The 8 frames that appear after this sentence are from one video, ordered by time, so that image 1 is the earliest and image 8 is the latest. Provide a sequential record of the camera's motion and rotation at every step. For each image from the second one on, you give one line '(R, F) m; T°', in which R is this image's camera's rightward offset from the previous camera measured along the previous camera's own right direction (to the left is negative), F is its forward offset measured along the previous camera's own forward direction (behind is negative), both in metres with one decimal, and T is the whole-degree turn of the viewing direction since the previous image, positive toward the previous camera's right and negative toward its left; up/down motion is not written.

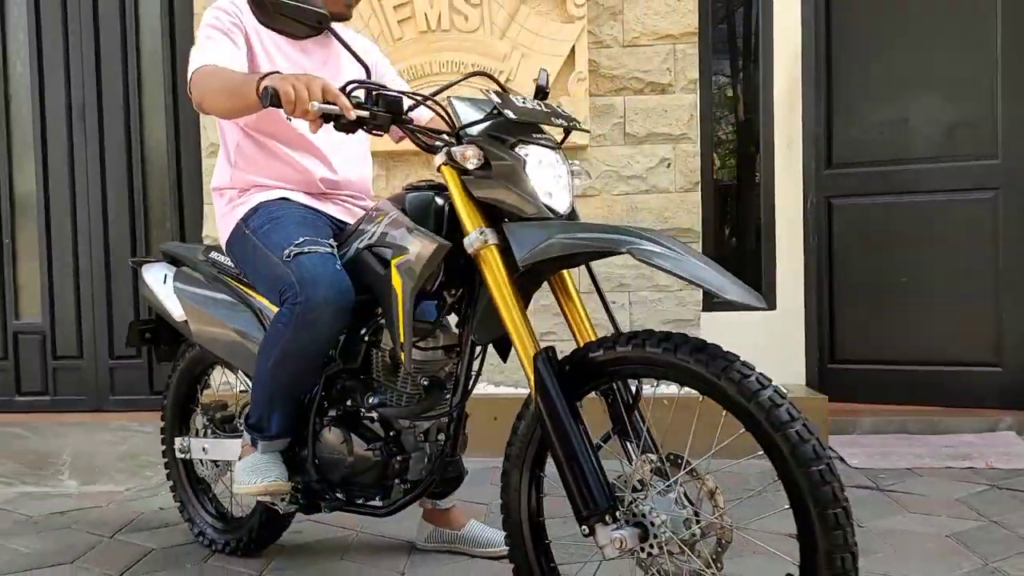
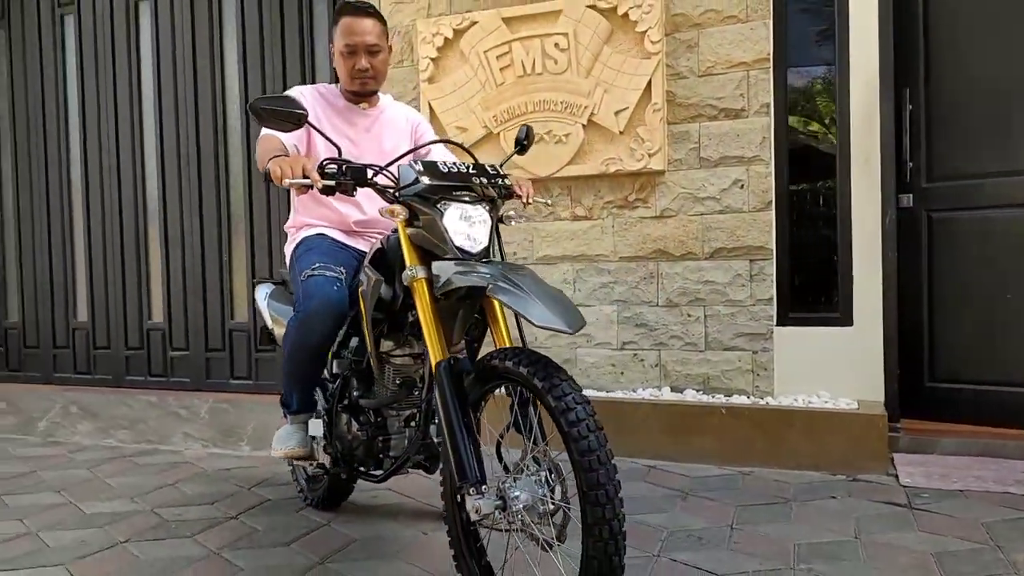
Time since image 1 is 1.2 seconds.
(+0.8, -0.3) m; -18°
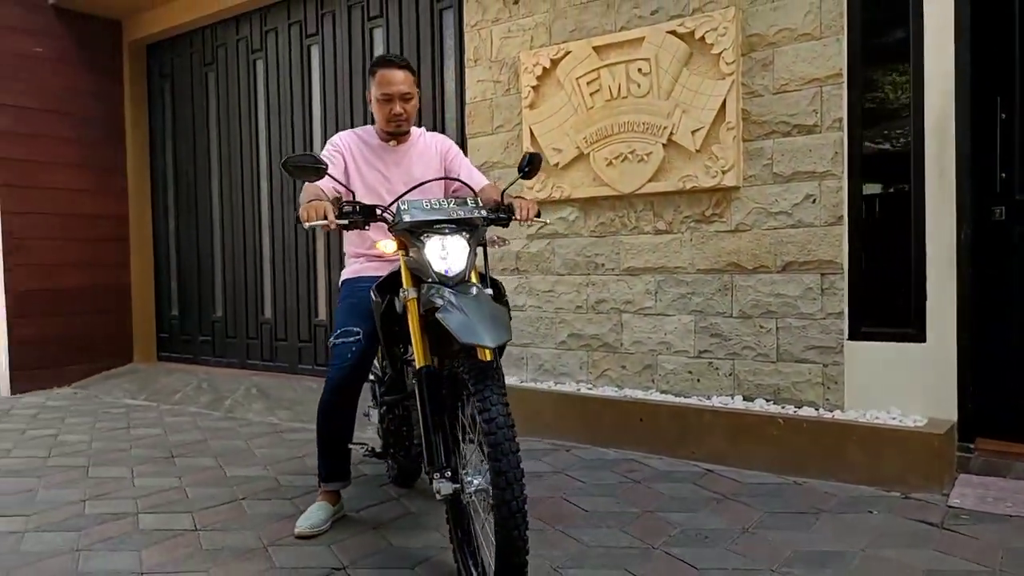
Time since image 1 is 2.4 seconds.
(+0.7, -0.3) m; -15°
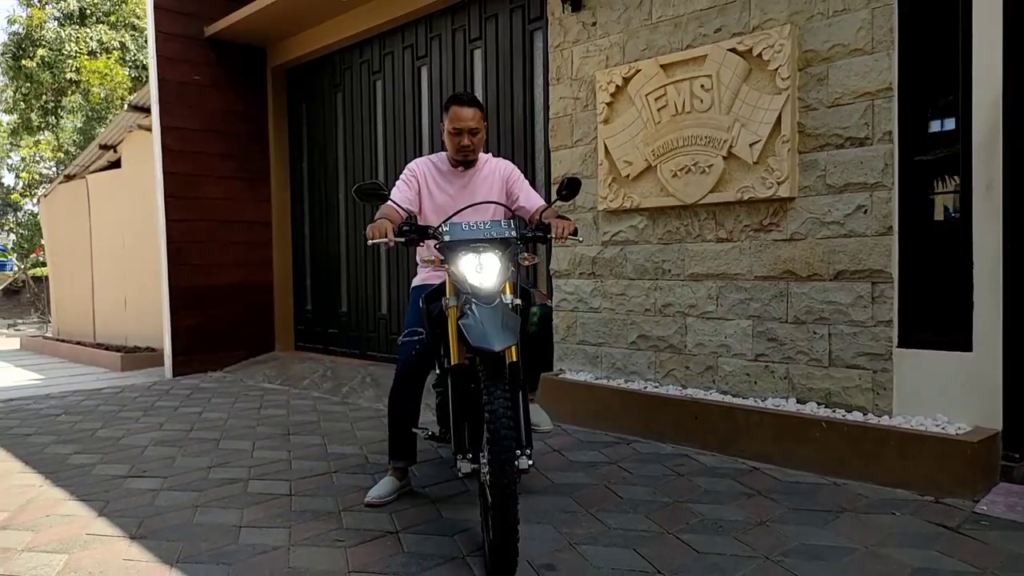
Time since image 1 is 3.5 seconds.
(+0.5, -0.4) m; -10°
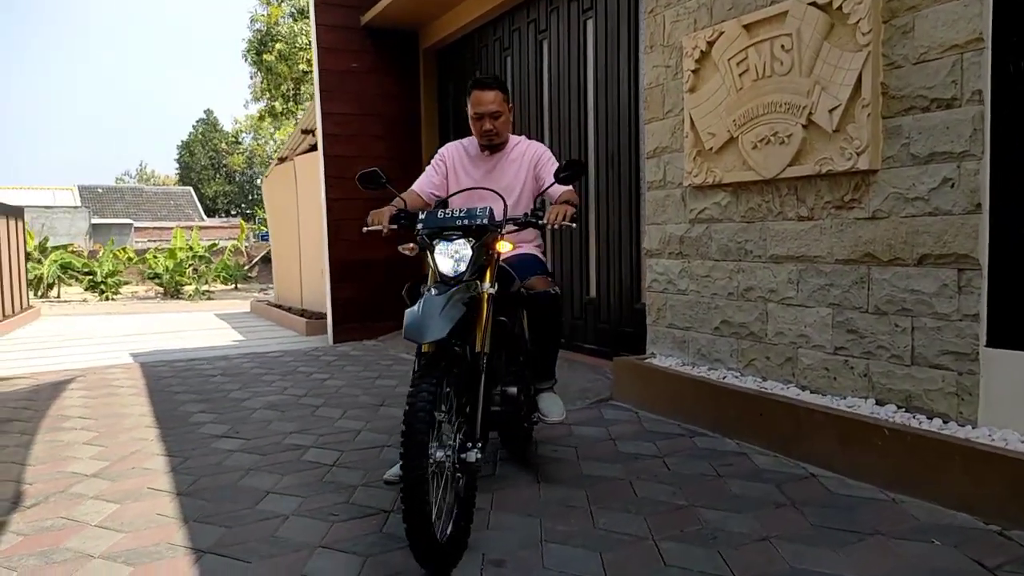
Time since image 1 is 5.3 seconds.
(+1.0, +0.2) m; -16°
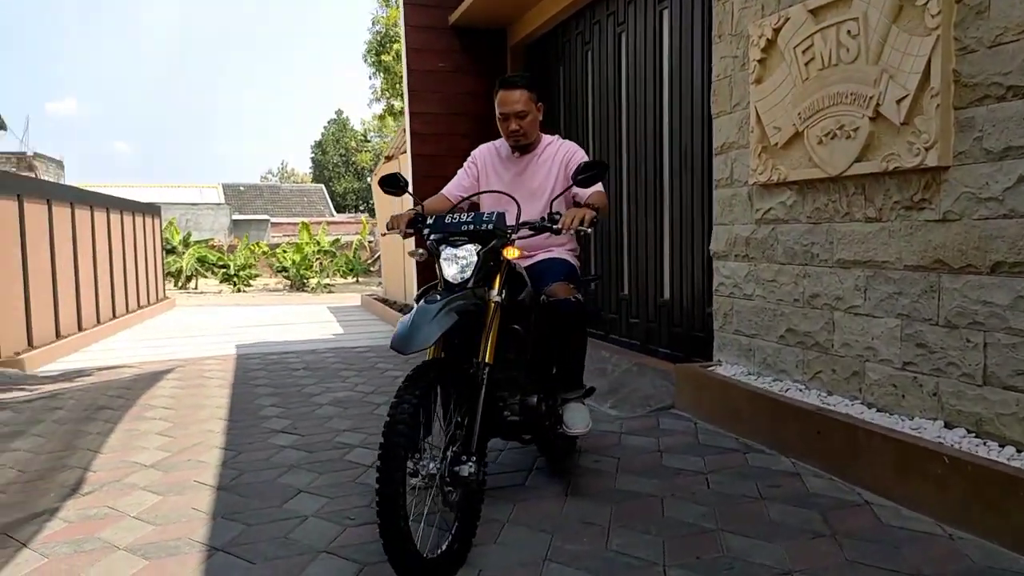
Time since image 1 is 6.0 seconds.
(+0.4, +0.1) m; -9°
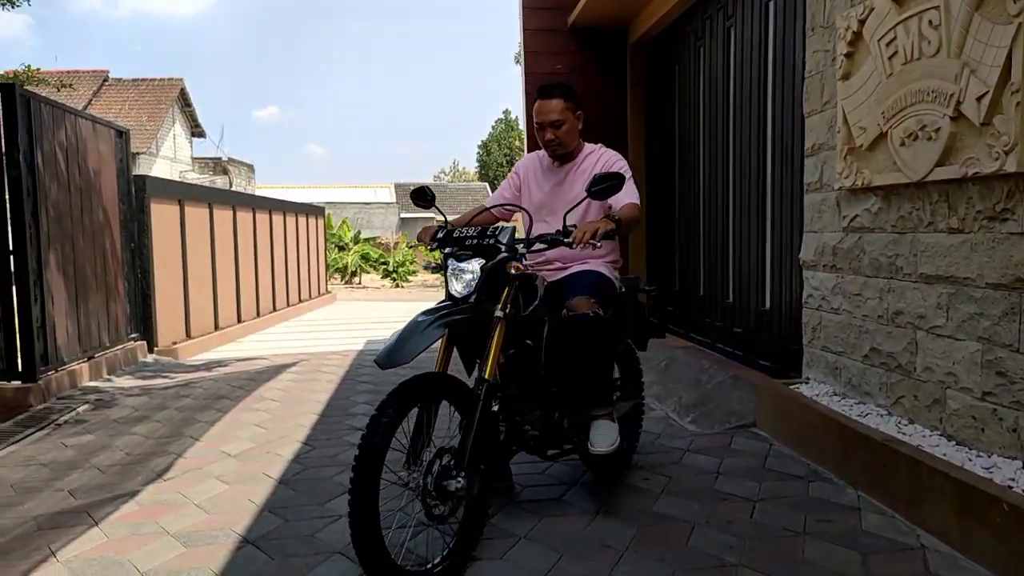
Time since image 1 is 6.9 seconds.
(+0.6, +0.1) m; -12°
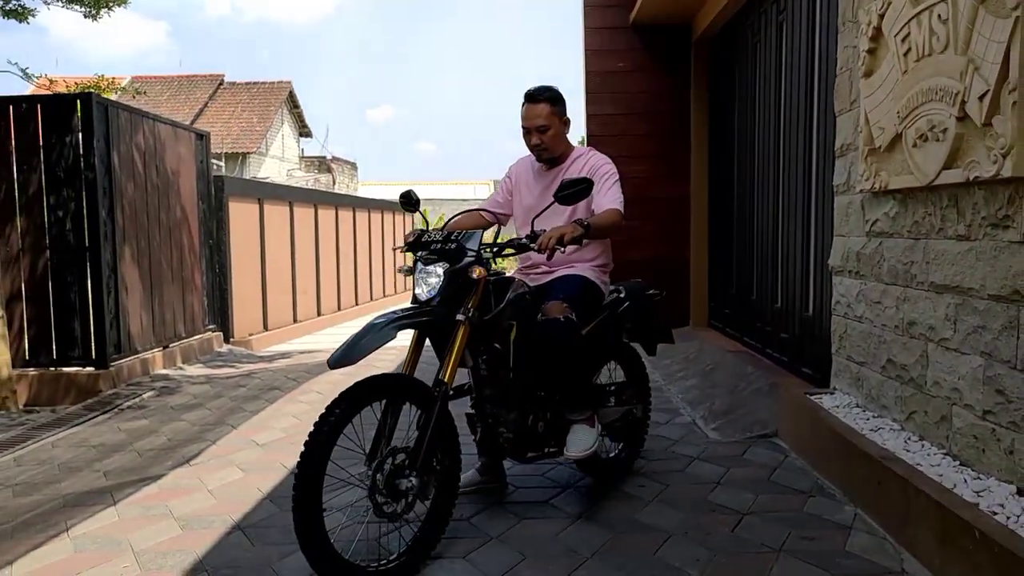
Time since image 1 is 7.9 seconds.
(+0.5, 0.0) m; -7°
